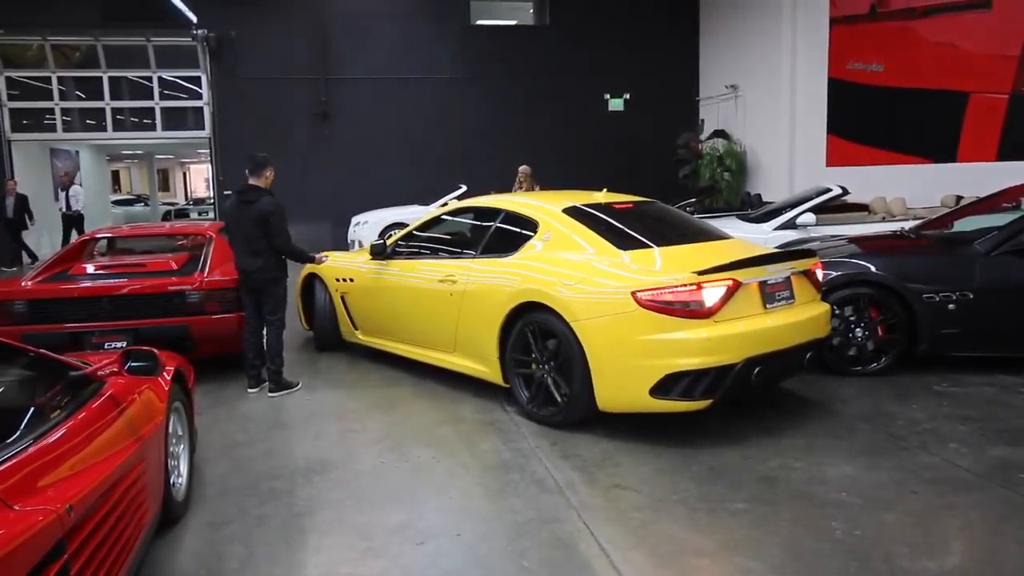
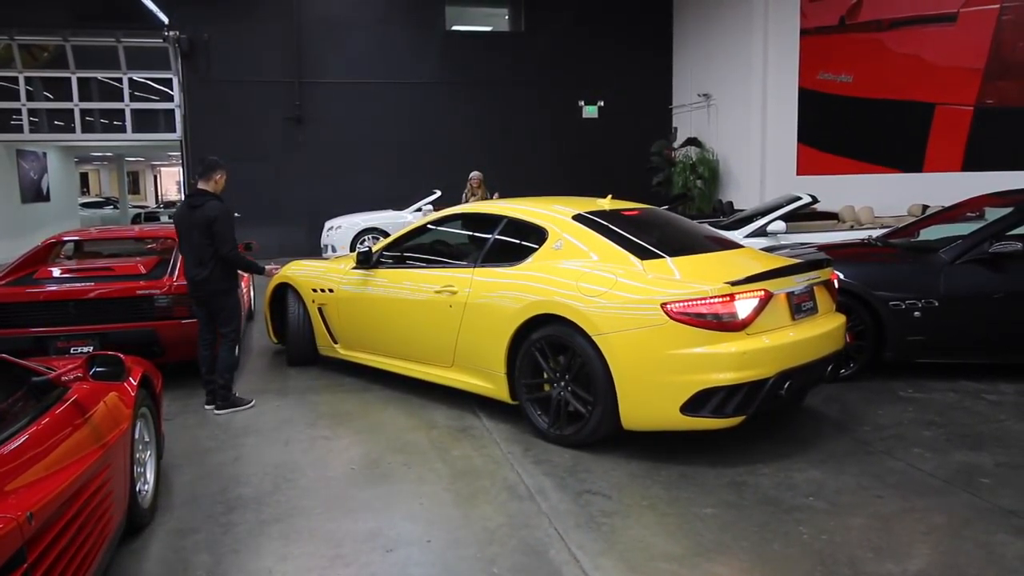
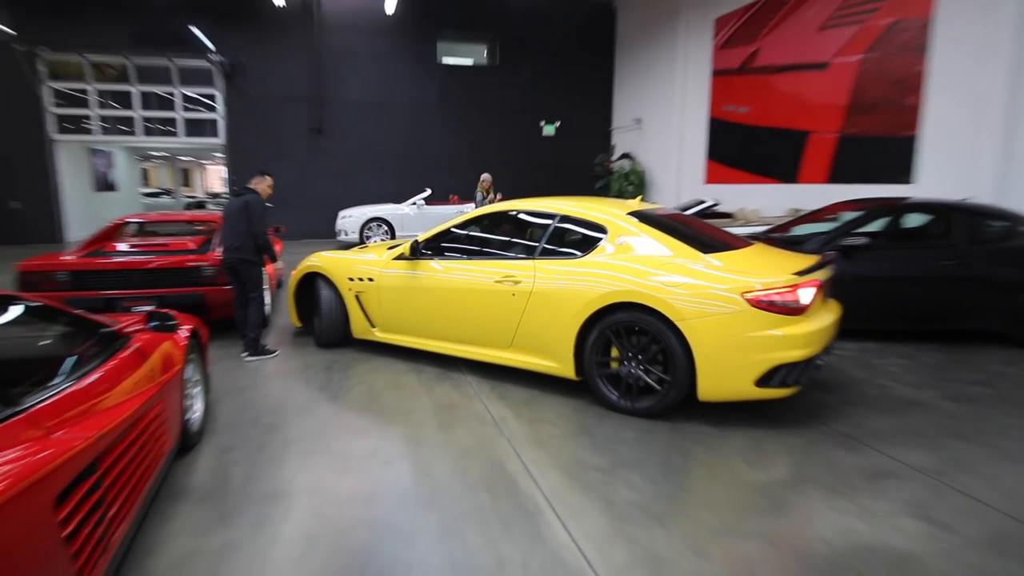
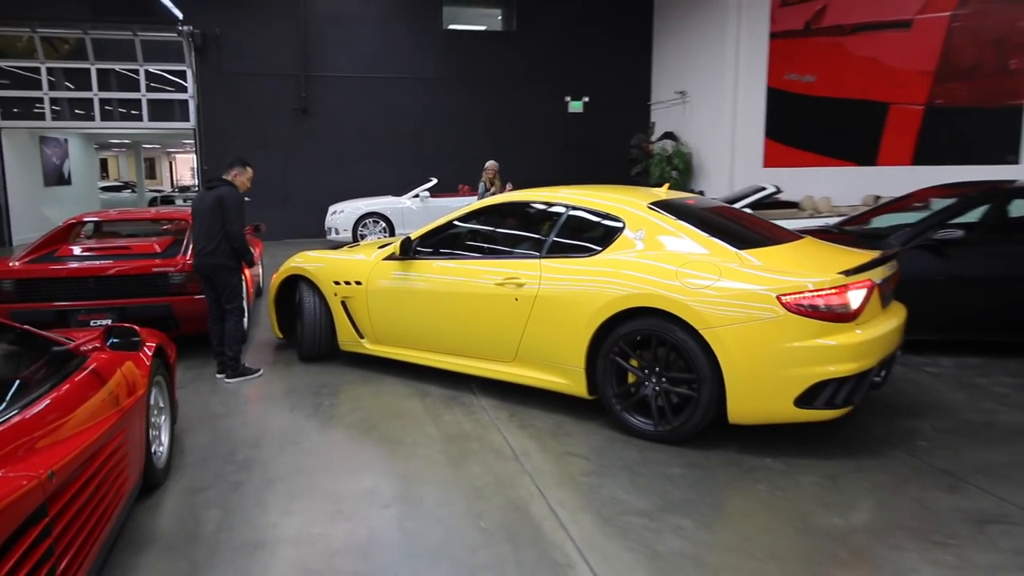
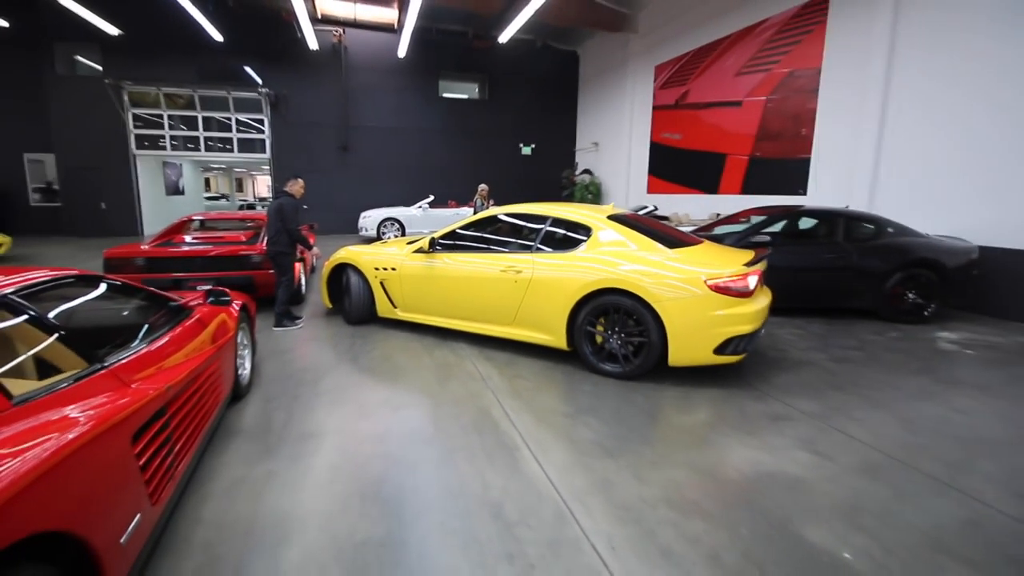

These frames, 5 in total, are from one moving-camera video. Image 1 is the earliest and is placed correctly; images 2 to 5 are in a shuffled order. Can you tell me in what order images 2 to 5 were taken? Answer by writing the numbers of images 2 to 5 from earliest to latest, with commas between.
2, 4, 3, 5
